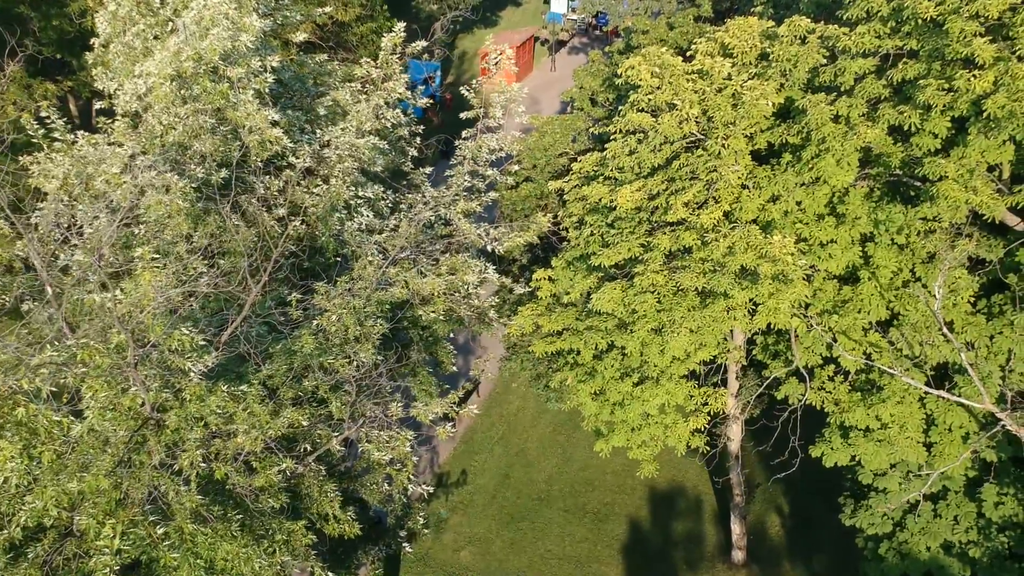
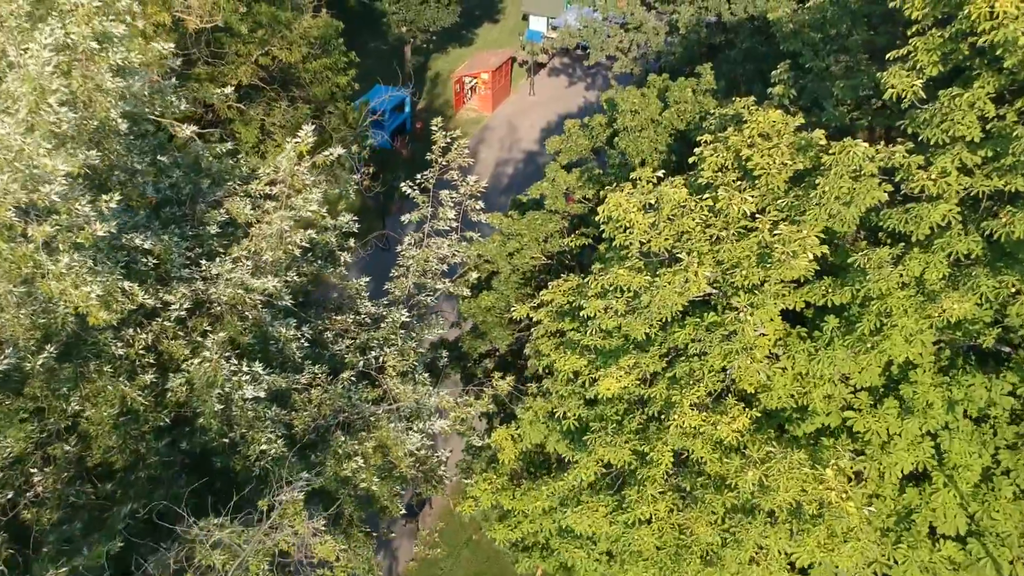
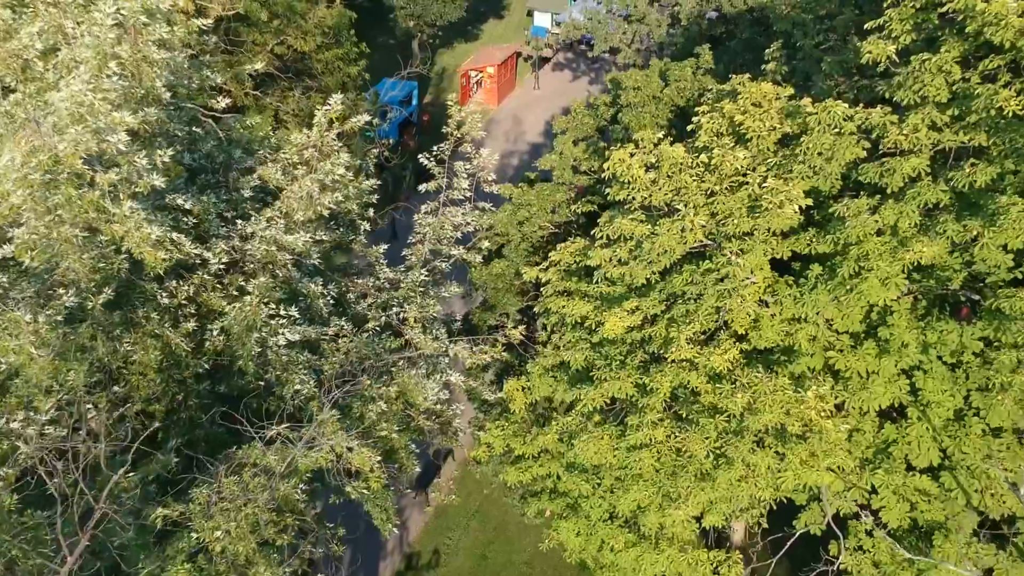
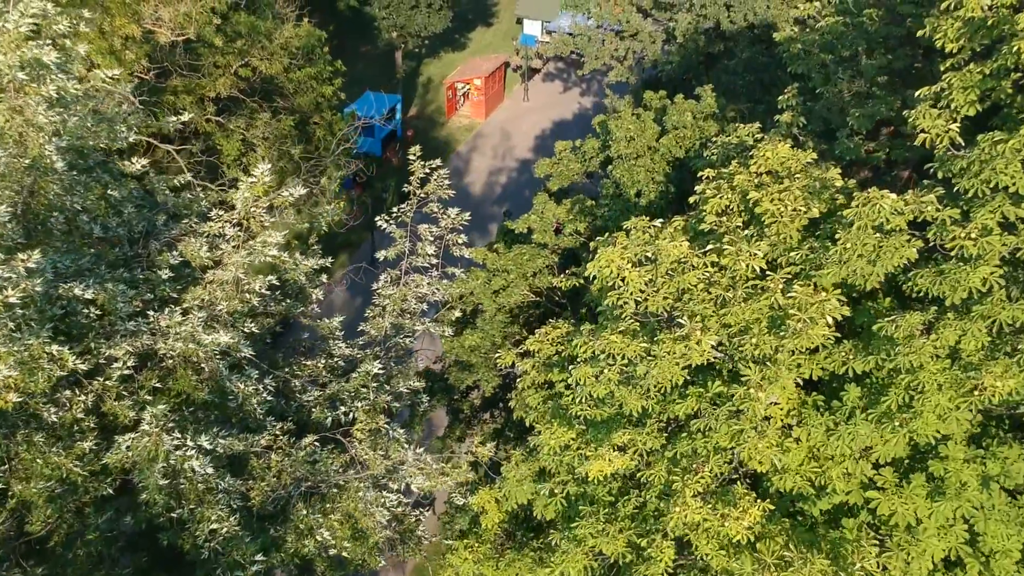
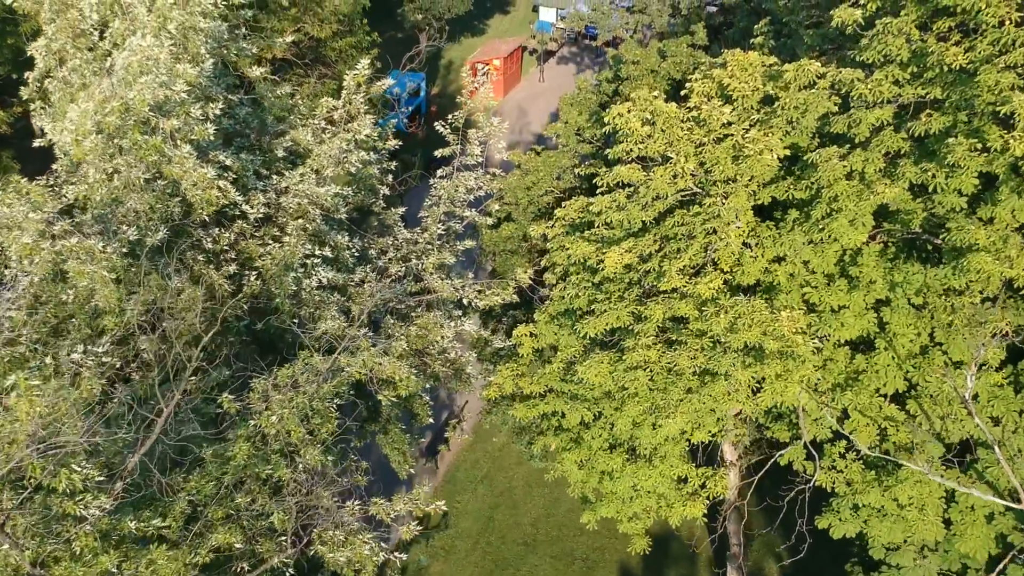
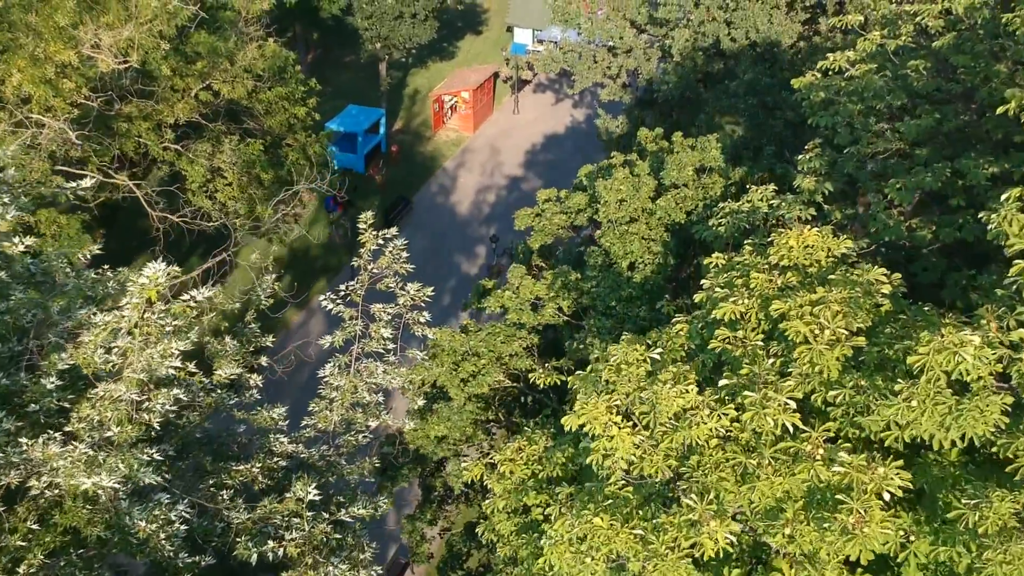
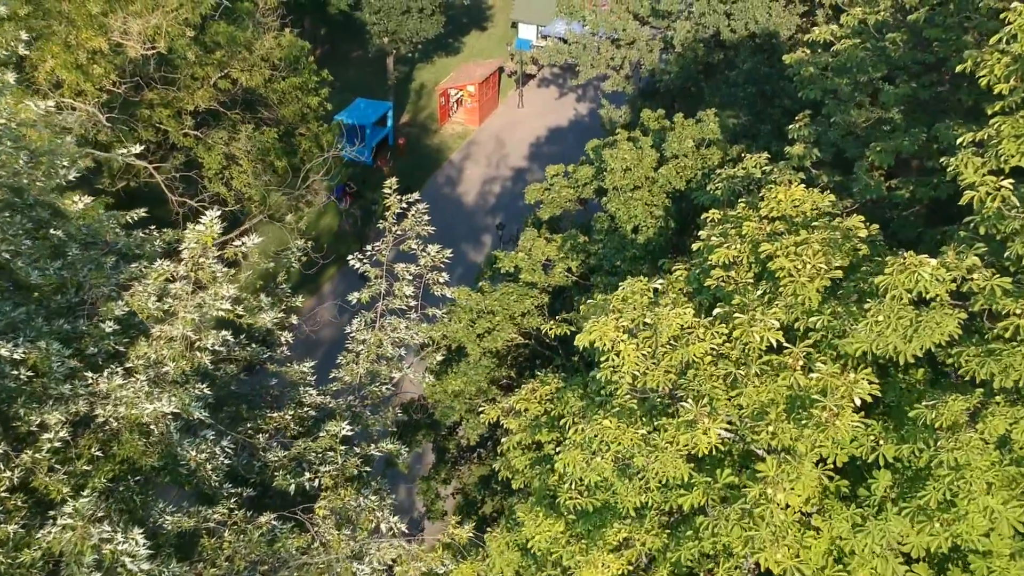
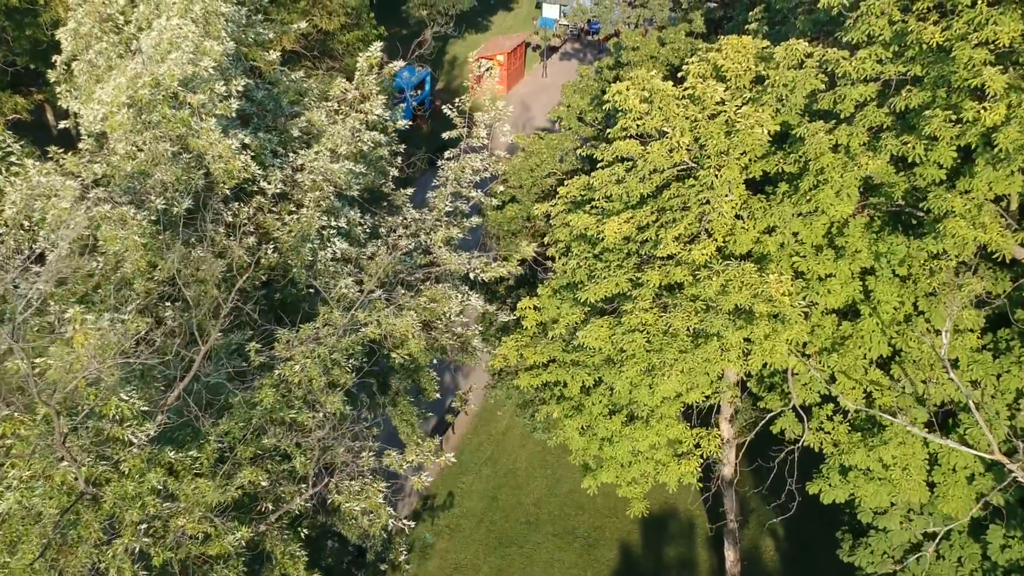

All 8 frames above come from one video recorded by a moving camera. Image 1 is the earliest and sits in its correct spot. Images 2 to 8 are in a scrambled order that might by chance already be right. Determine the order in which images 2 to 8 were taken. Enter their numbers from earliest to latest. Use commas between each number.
8, 5, 3, 2, 4, 7, 6
